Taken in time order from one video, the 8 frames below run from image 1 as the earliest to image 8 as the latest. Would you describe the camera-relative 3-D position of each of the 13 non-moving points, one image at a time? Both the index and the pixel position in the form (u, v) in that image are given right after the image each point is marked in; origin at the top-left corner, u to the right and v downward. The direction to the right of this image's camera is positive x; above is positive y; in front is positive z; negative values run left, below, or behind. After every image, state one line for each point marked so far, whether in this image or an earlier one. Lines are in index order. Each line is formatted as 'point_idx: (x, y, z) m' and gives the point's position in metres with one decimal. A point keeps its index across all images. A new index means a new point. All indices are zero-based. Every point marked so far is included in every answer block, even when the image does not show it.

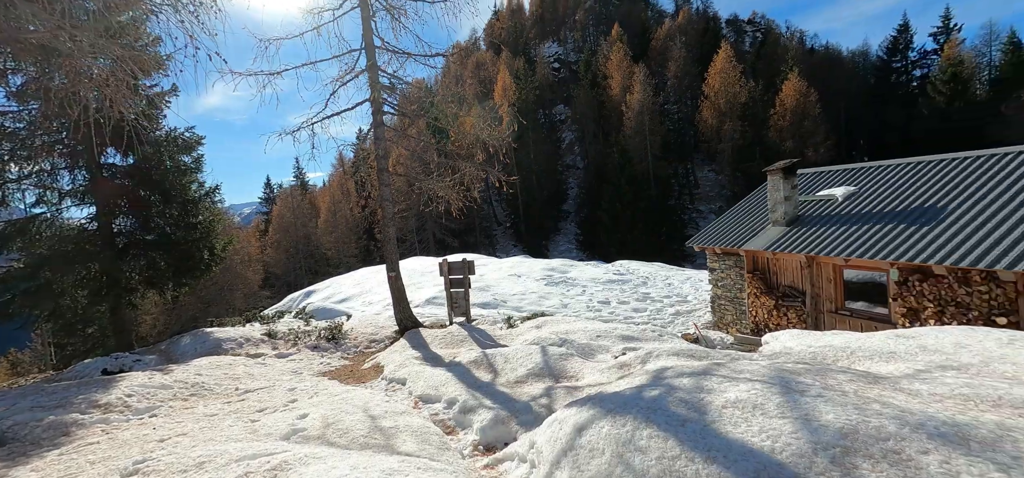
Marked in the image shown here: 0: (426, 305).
0: (-2.7, -2.1, +14.9) m
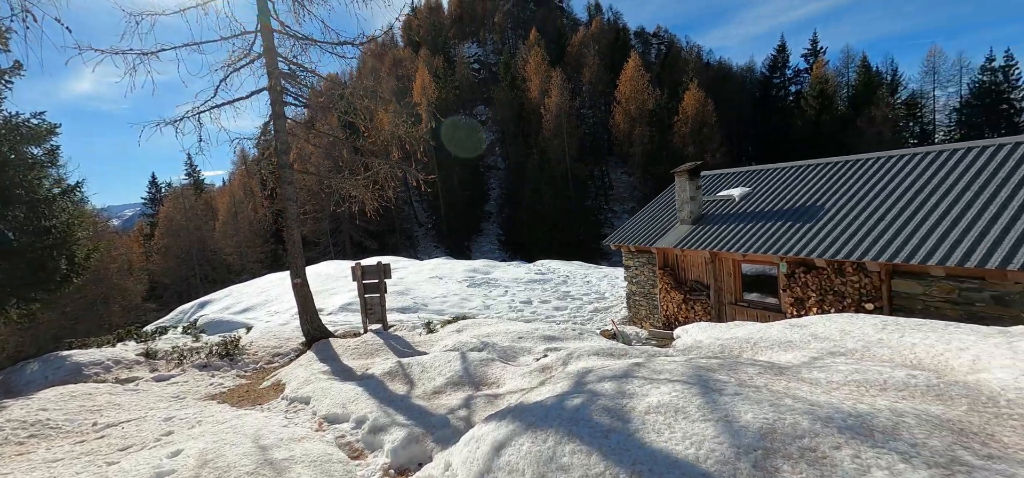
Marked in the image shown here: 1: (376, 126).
0: (-5.1, -2.2, +14.1) m
1: (-2.6, +2.0, +9.4) m
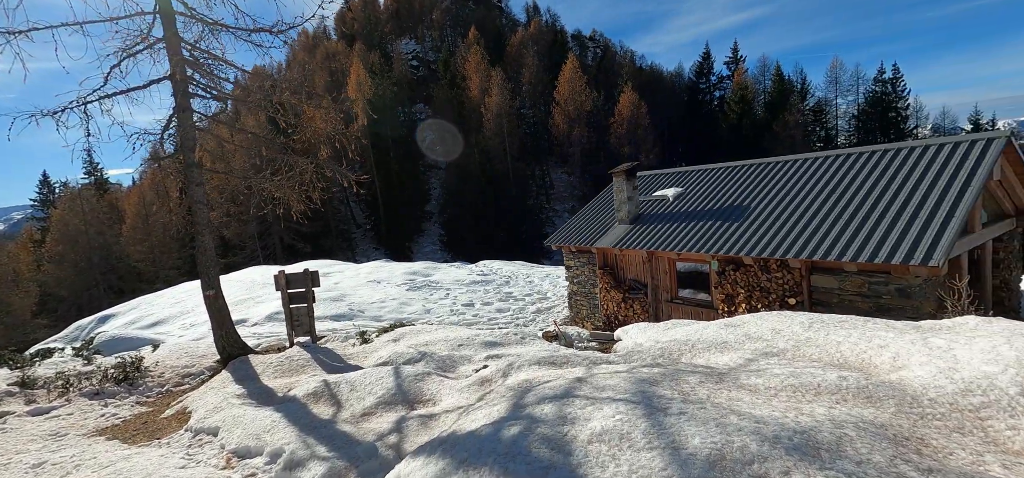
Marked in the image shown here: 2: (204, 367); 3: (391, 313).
0: (-6.7, -2.3, +13.2) m
1: (-3.7, +2.0, +8.8) m
2: (-5.3, -2.2, +8.2) m
3: (-3.4, -2.1, +13.6) m
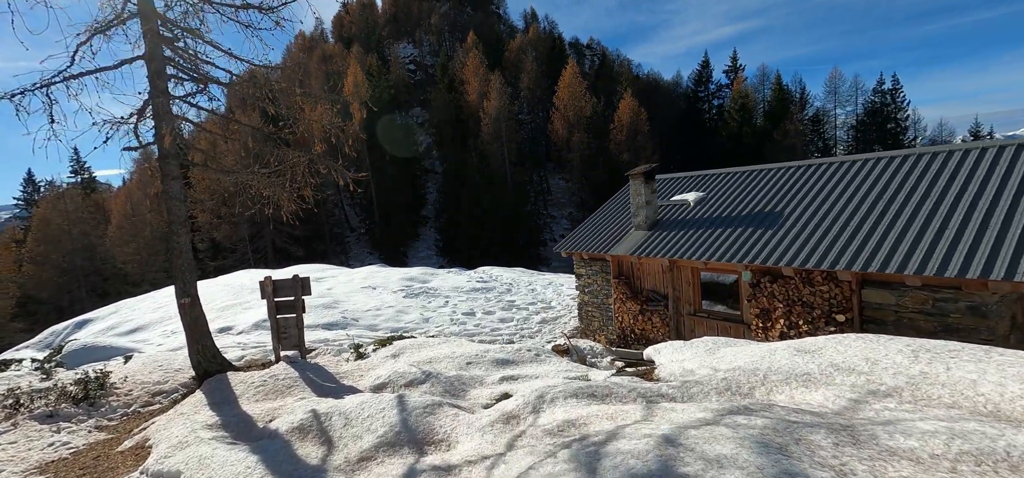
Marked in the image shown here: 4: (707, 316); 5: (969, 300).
0: (-6.6, -2.4, +12.4) m
1: (-3.5, +1.9, +8.1) m
2: (-5.2, -2.3, +7.5) m
3: (-3.3, -2.2, +12.9) m
4: (+3.0, -1.2, +7.4) m
5: (+4.5, -0.6, +4.8) m
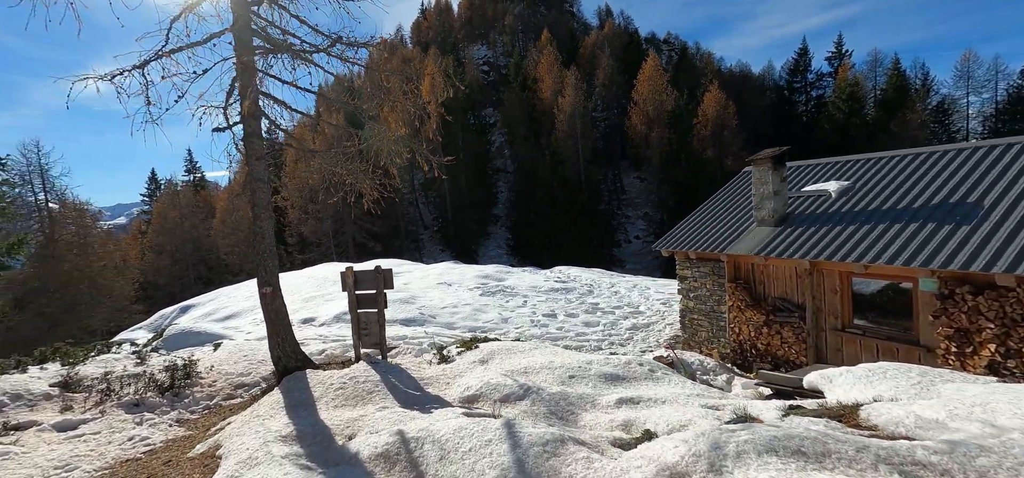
0: (-4.5, -2.2, +12.3) m
1: (-2.0, +2.1, +7.6) m
2: (-3.8, -2.1, +7.2) m
3: (-1.2, -2.1, +12.3) m
4: (+4.3, -1.2, +6.0) m
5: (+5.5, -0.6, +3.2) m
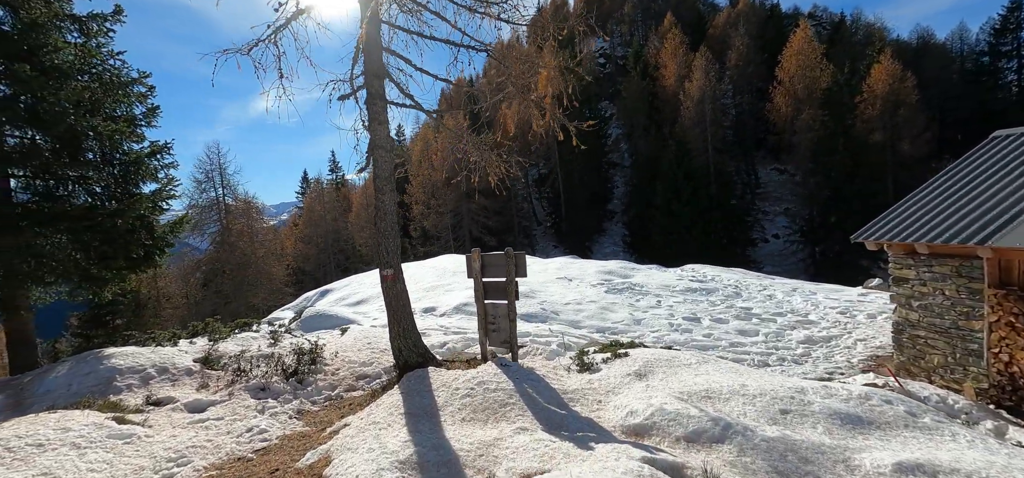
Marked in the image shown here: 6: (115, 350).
0: (-1.4, -1.9, +11.8) m
1: (+0.1, +2.3, +6.6) m
2: (-1.8, -1.8, +6.7) m
3: (+1.9, -1.8, +11.1) m
4: (+5.8, -1.0, +3.6) m
5: (+6.3, -0.5, +0.6) m
6: (-5.9, -1.6, +7.1) m
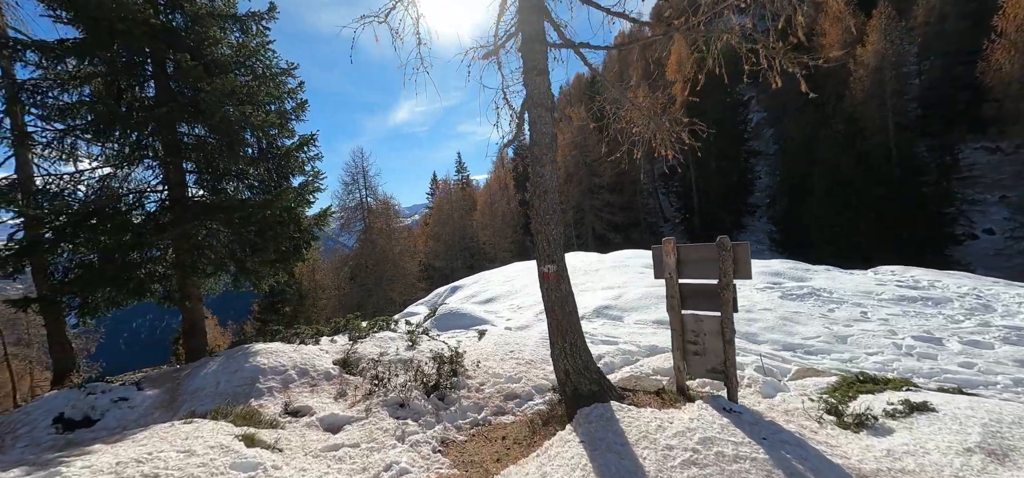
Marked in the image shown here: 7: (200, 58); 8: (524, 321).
0: (+1.9, -1.7, +10.3) m
1: (+2.1, +2.4, +4.9) m
2: (+0.2, -1.7, +5.4) m
3: (+4.9, -1.7, +8.8) m
4: (+6.9, -0.9, +0.6) m
5: (+6.6, -0.4, -2.4) m
6: (-3.6, -1.5, +6.9) m
7: (-5.5, +3.2, +8.5) m
8: (+0.2, -1.9, +11.2) m
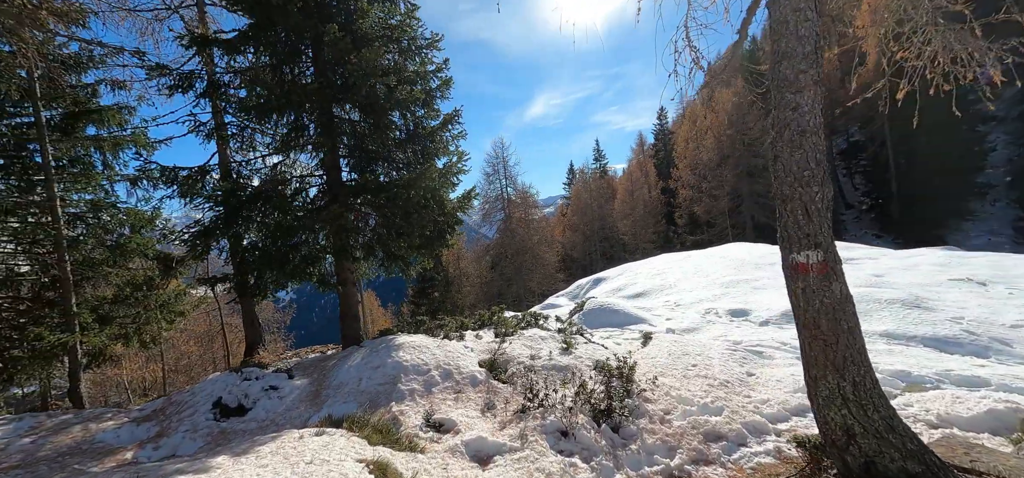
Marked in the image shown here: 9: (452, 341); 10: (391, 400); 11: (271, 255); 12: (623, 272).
0: (+4.8, -1.5, +8.0) m
1: (+3.5, +2.6, +2.7) m
2: (+1.9, -1.5, +3.8) m
3: (+7.3, -1.5, +5.7) m
4: (+6.9, -0.9, -2.7) m
5: (+5.8, -0.4, -5.6) m
6: (-1.4, -1.3, +6.2) m
7: (-2.8, +3.5, +8.3) m
8: (+3.5, -1.6, +9.3) m
9: (-0.8, -1.4, +6.6) m
10: (-1.2, -1.7, +4.9) m
11: (-3.9, -0.3, +7.8) m
12: (+3.8, -1.1, +16.3) m
